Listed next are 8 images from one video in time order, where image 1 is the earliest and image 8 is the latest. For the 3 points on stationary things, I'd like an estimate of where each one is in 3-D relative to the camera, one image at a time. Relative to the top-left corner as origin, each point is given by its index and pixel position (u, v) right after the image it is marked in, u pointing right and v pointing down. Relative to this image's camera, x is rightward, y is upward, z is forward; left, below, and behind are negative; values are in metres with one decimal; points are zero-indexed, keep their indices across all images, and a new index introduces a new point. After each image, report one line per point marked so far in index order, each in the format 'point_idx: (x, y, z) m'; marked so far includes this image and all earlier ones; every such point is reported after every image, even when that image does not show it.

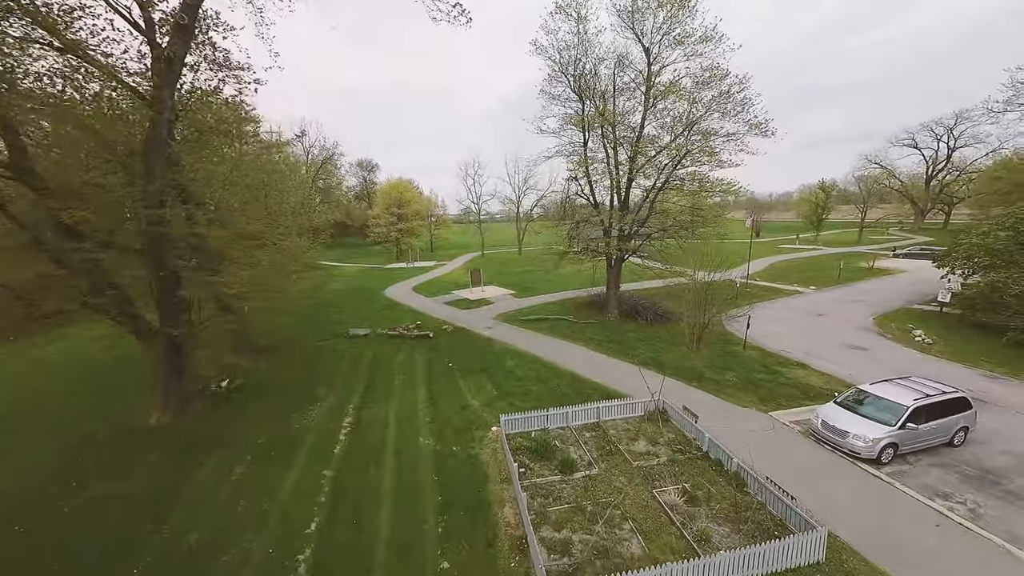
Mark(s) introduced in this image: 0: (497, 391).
0: (-0.6, -3.7, +13.3) m
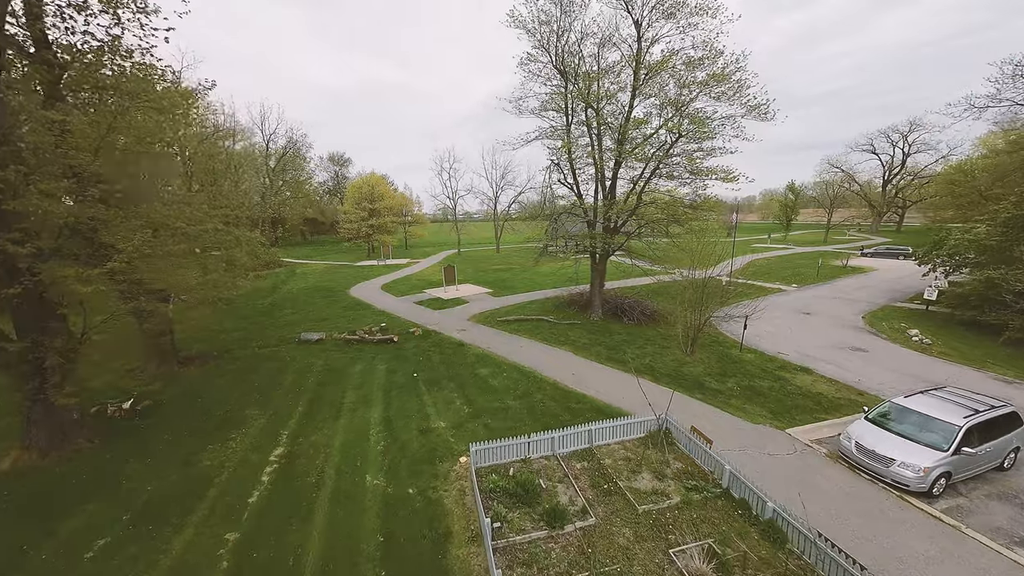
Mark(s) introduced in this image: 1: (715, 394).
0: (-1.4, -3.6, +11.2) m
1: (+6.4, -3.4, +11.7) m
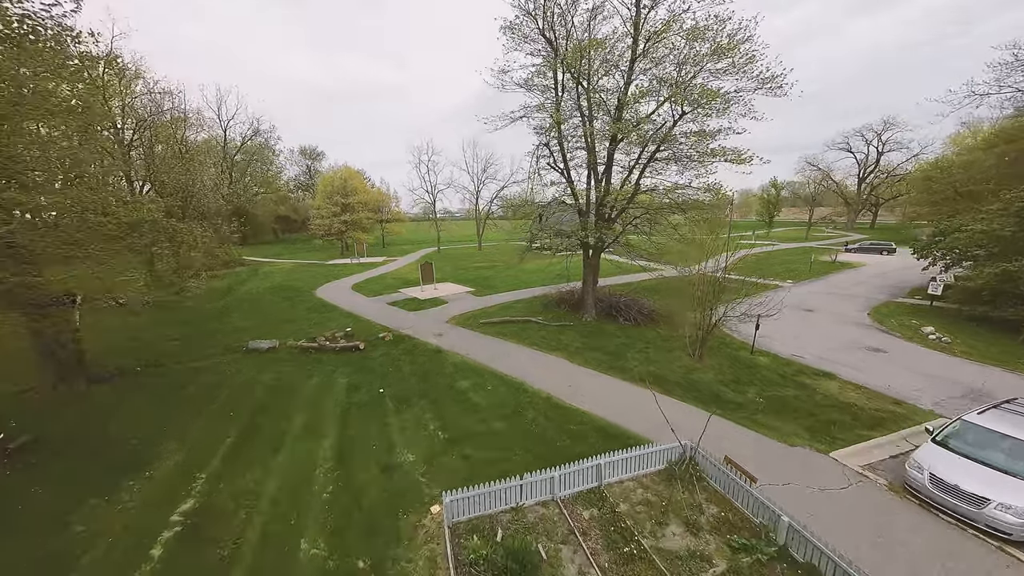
0: (-1.7, -3.6, +9.1) m
1: (+6.1, -3.3, +10.0) m
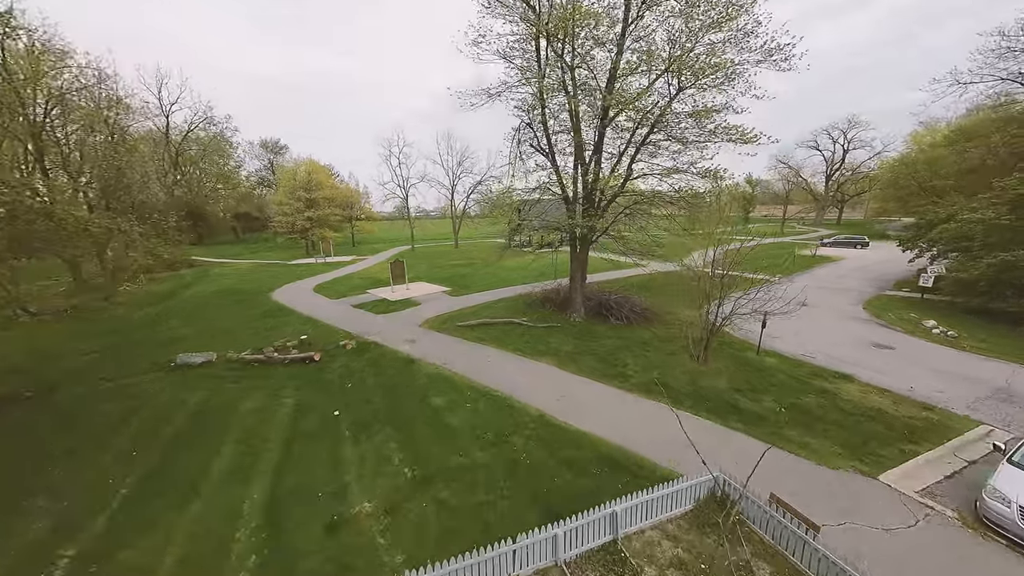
0: (-2.0, -3.6, +7.3) m
1: (+5.7, -3.1, +8.6) m
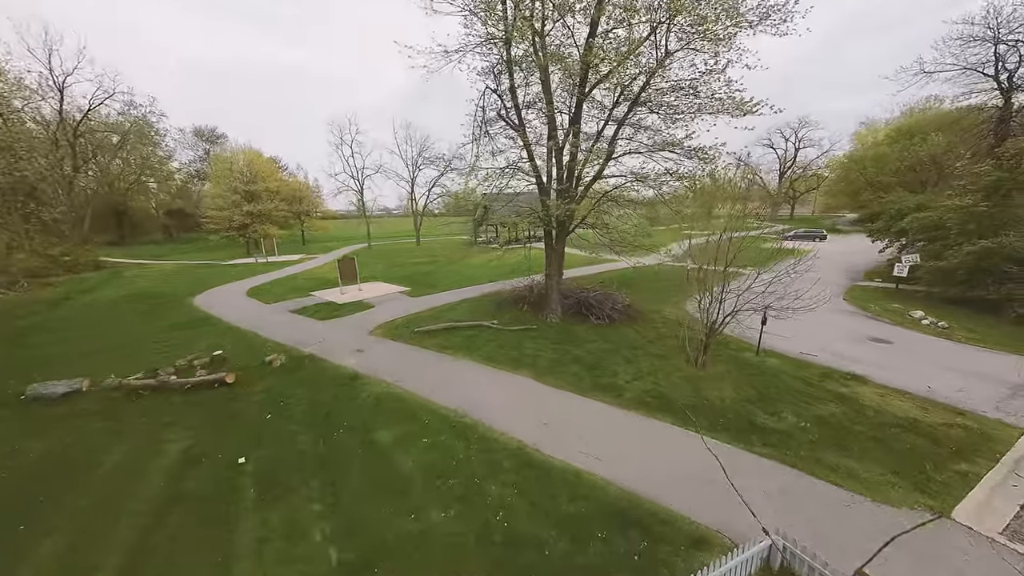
0: (-2.4, -3.5, +5.0) m
1: (+5.2, -2.9, +7.0) m
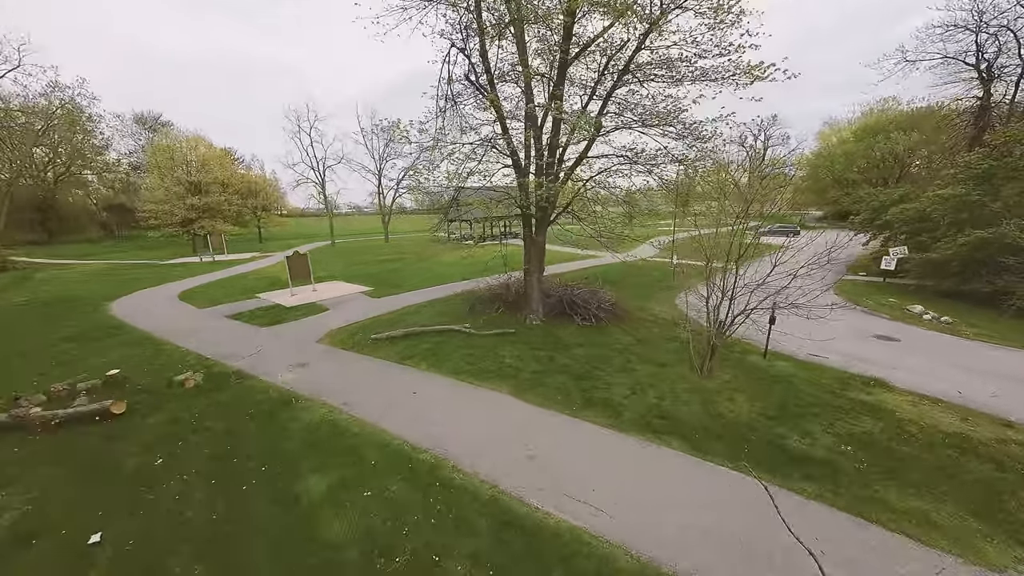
0: (-2.6, -3.5, +3.1) m
1: (+4.8, -2.8, +5.6) m
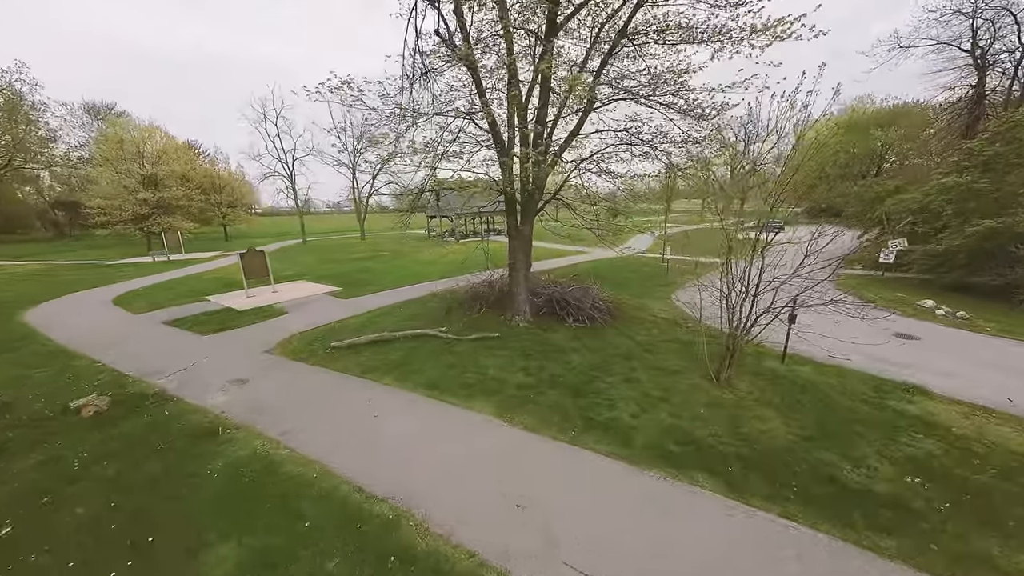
0: (-2.7, -3.5, +1.6) m
1: (+4.6, -2.7, +4.3) m
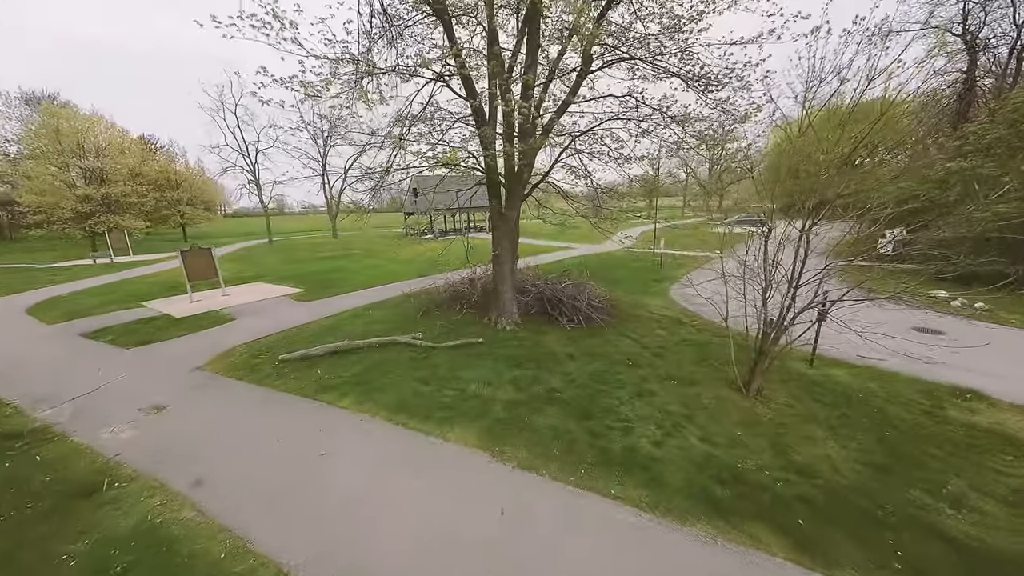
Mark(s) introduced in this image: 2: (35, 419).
0: (-2.6, -3.5, 0.0) m
1: (+4.6, -2.6, +3.1) m
2: (-7.9, -2.1, +6.2) m
